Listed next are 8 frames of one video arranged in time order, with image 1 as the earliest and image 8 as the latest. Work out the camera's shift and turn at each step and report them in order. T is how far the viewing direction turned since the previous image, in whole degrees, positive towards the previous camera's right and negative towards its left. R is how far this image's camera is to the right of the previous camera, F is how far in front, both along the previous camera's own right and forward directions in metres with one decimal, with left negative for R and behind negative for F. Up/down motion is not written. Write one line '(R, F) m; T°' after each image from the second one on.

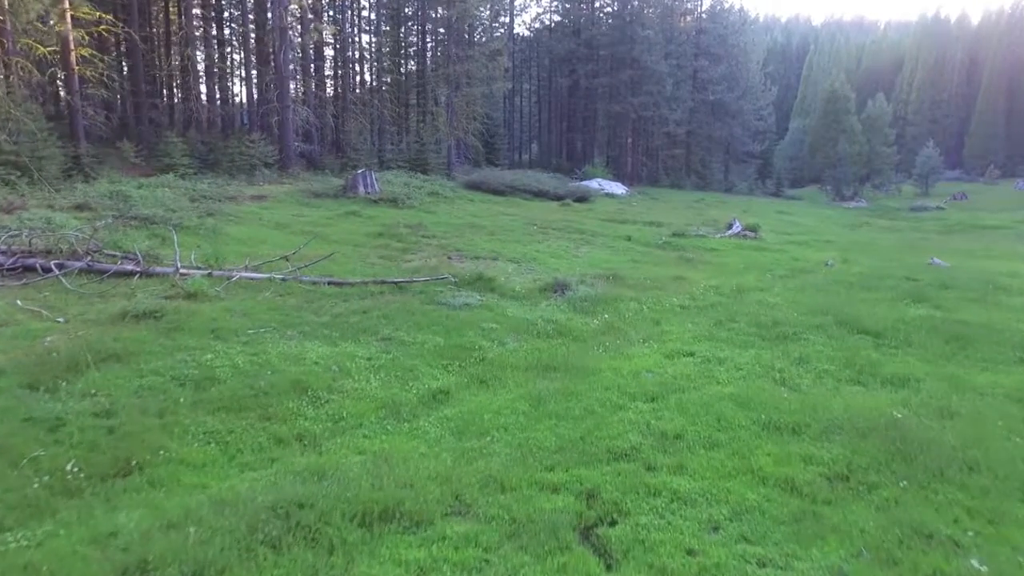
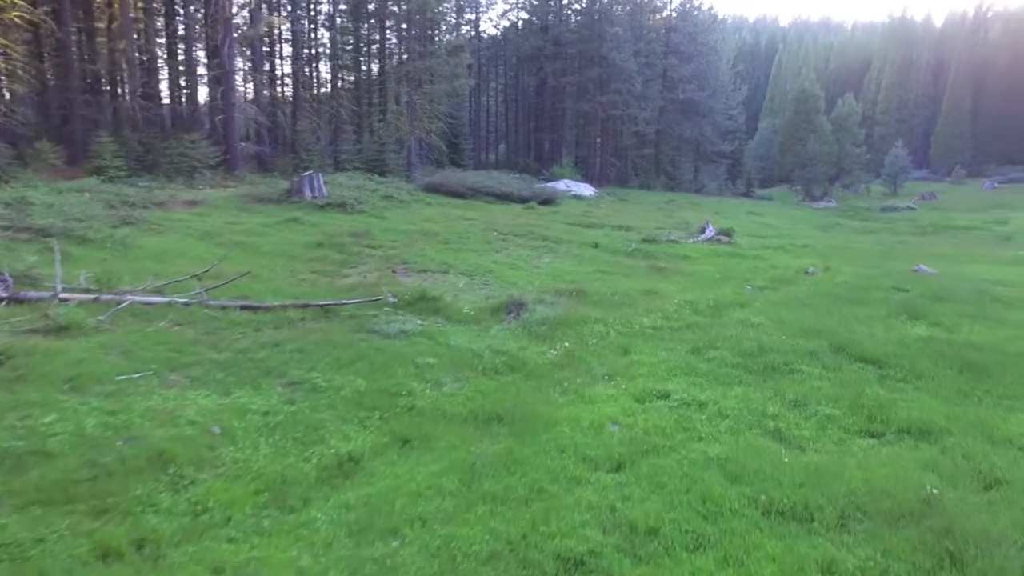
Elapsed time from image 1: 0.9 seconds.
(+0.3, +1.6) m; +2°
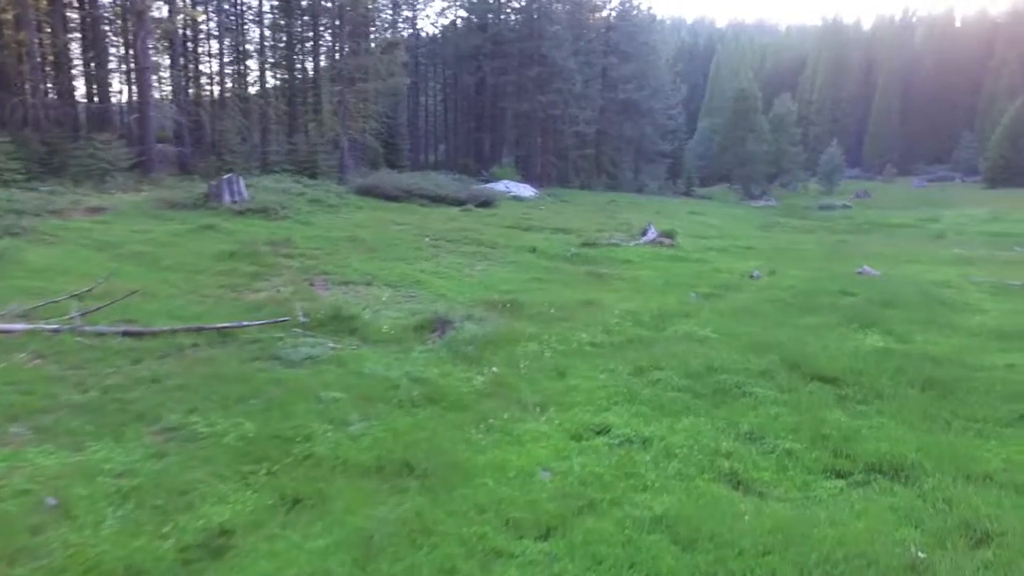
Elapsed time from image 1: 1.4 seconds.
(+0.2, +1.0) m; +4°
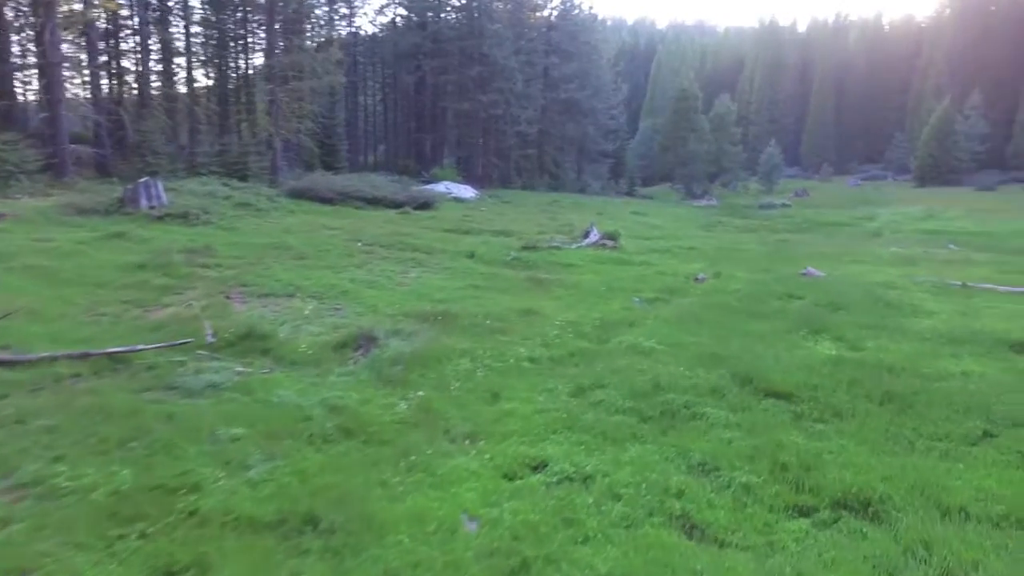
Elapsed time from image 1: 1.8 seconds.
(+0.2, +0.8) m; +4°
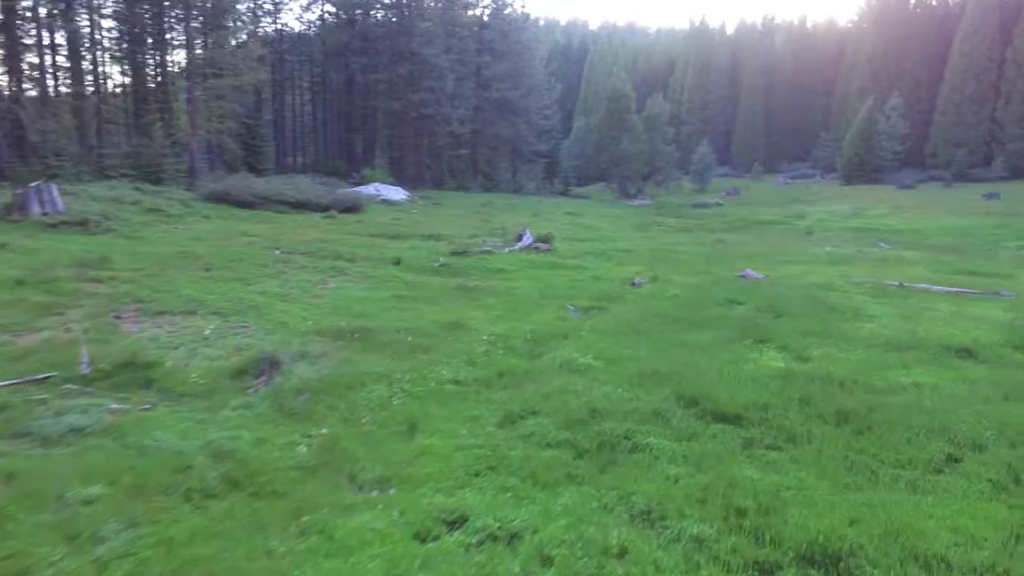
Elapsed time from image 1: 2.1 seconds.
(+0.2, +0.9) m; +4°
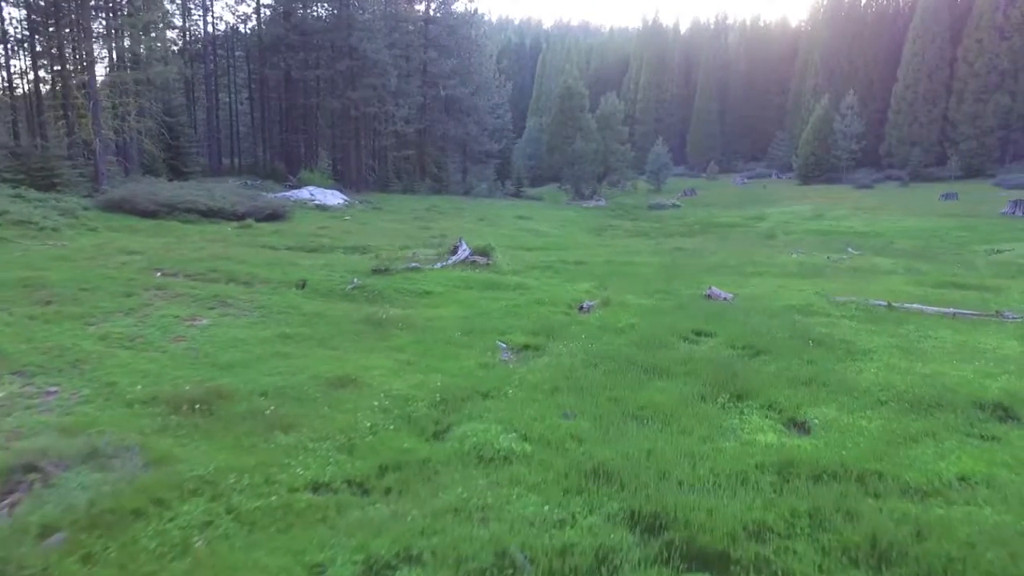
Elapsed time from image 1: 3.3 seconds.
(+0.5, +2.5) m; +3°
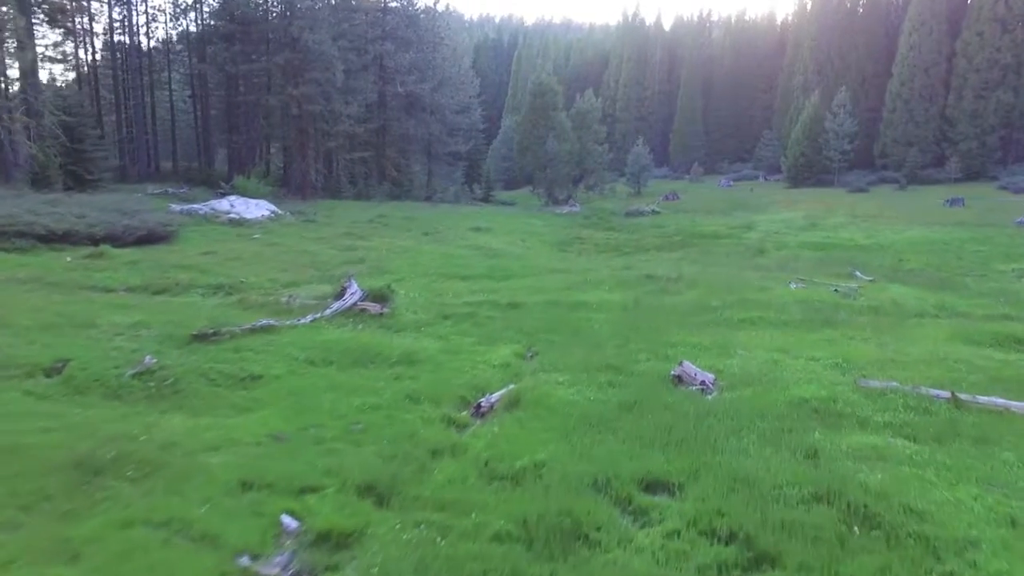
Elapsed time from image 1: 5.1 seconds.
(+1.4, +4.8) m; +1°
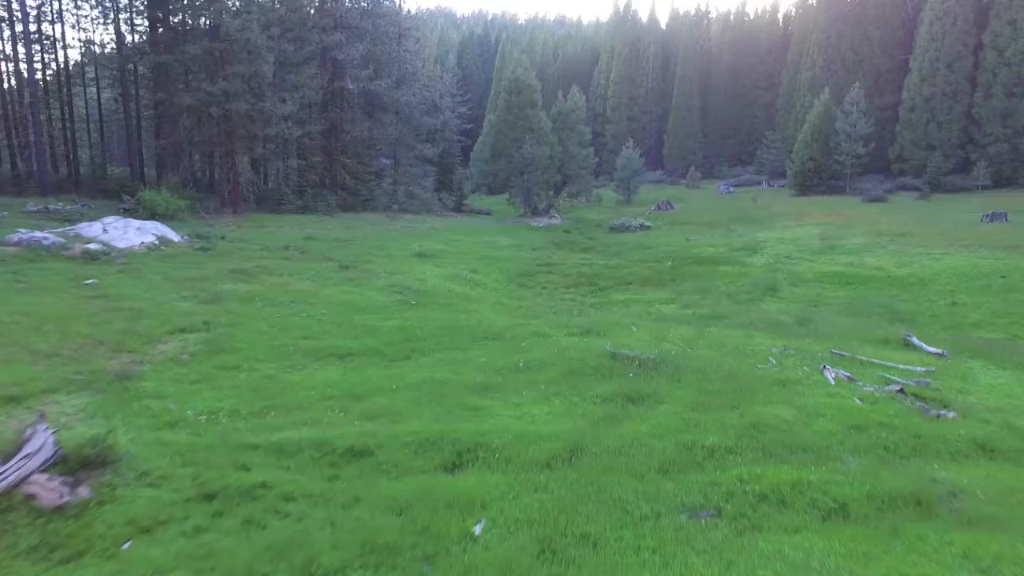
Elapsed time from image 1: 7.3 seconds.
(+1.6, +6.4) m; 0°
